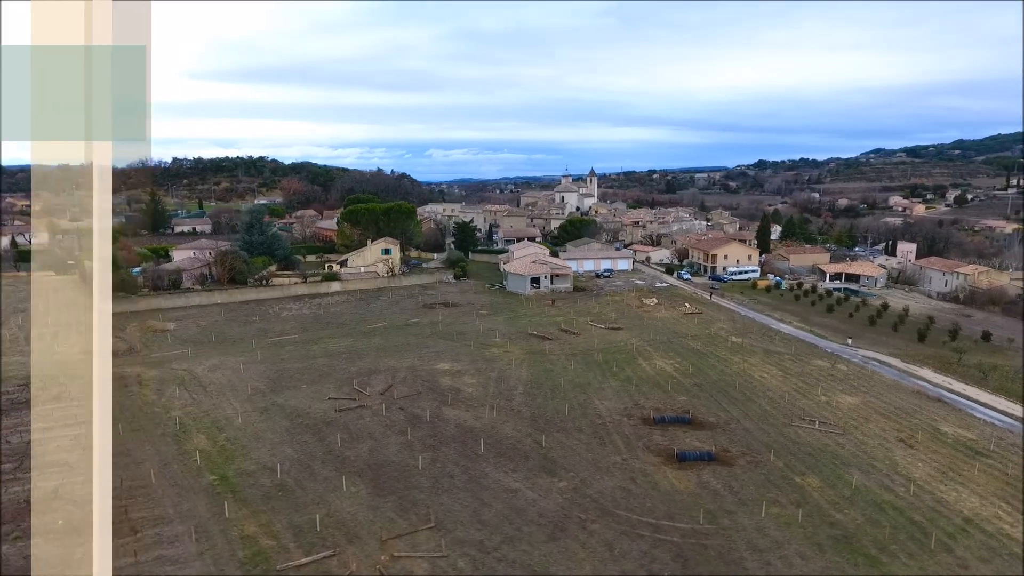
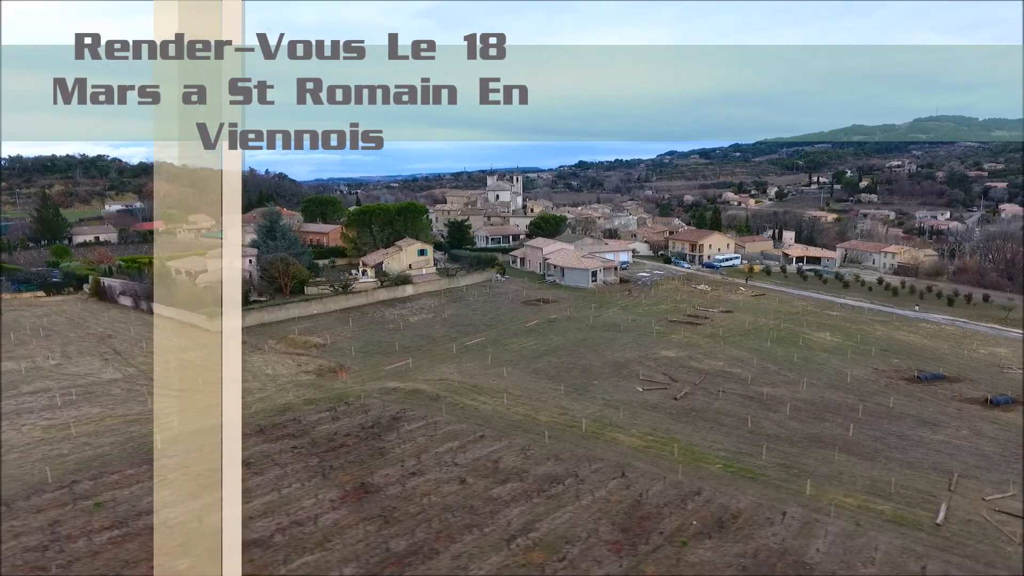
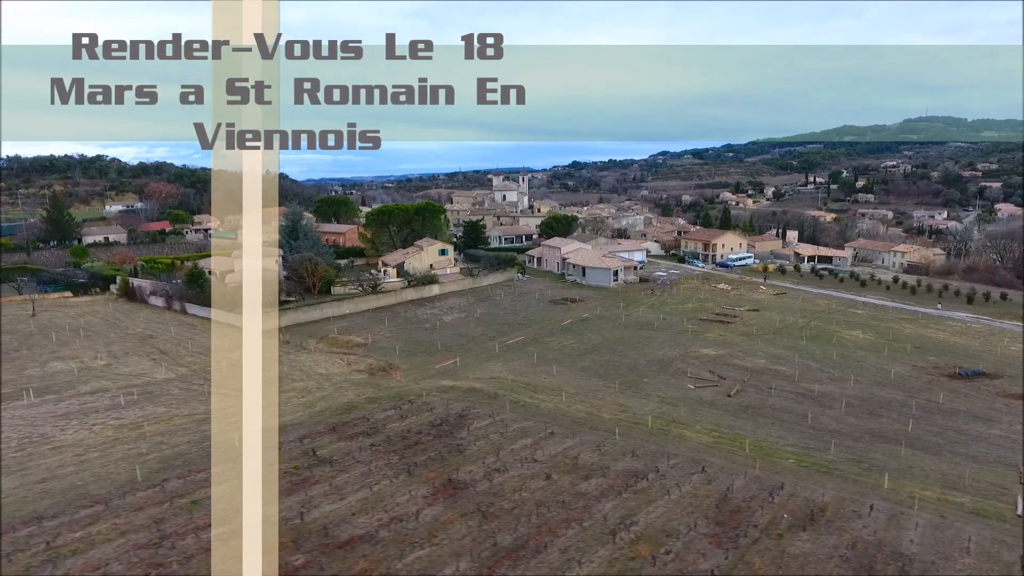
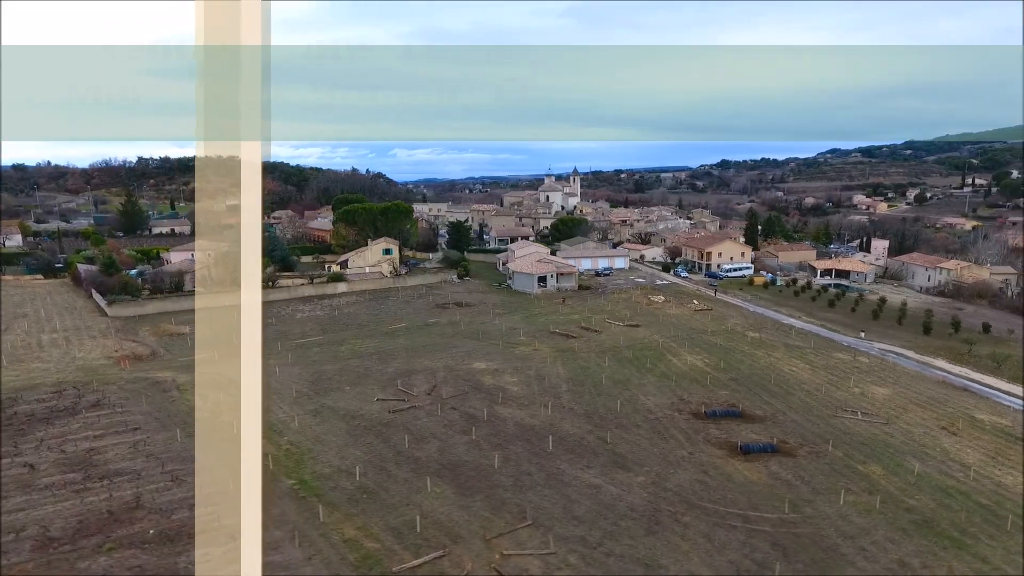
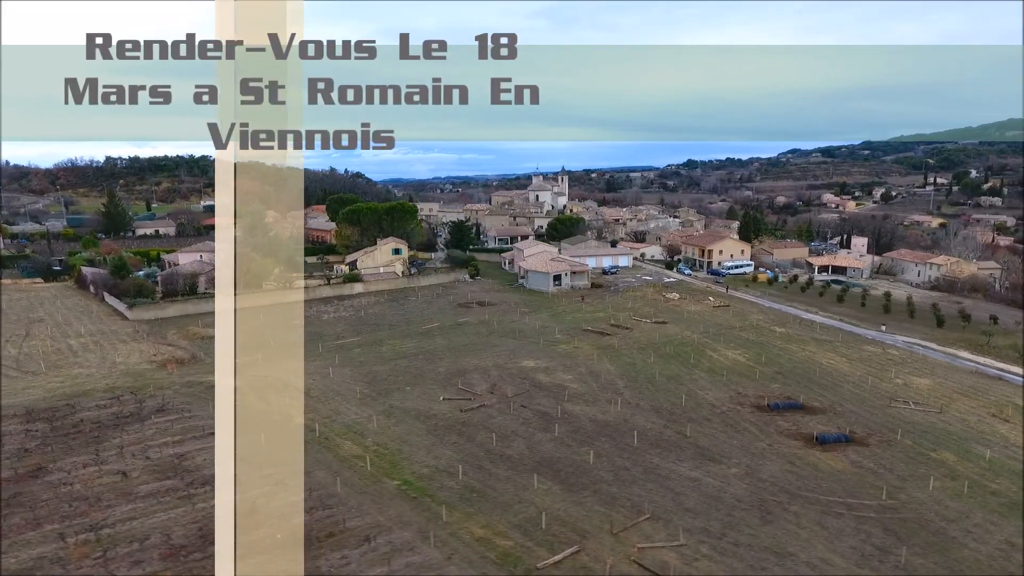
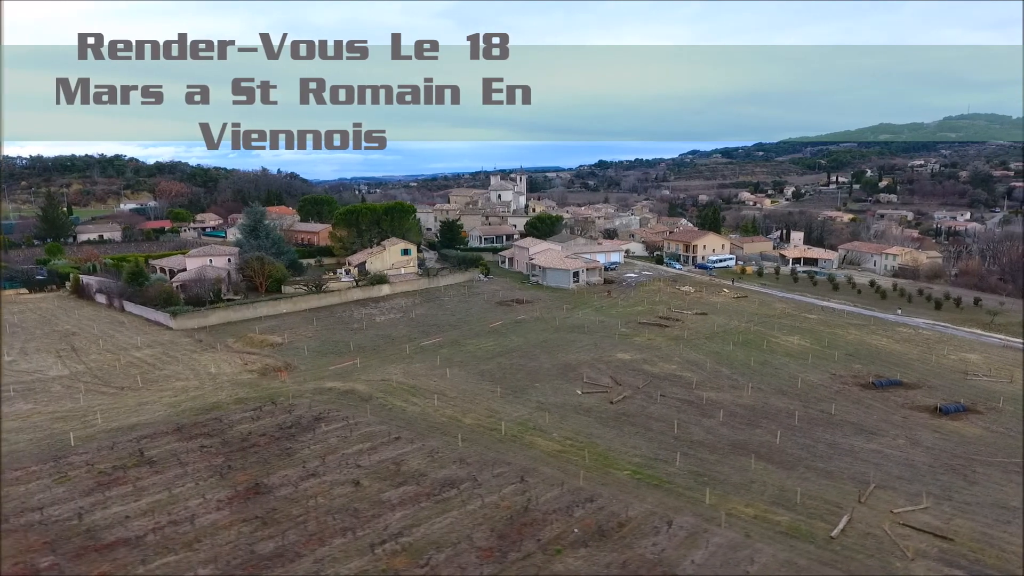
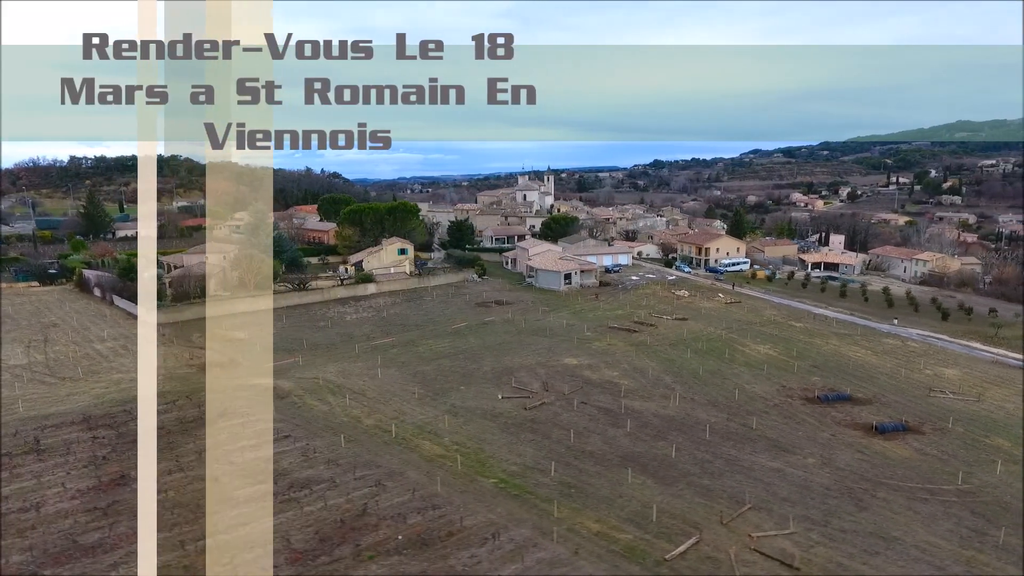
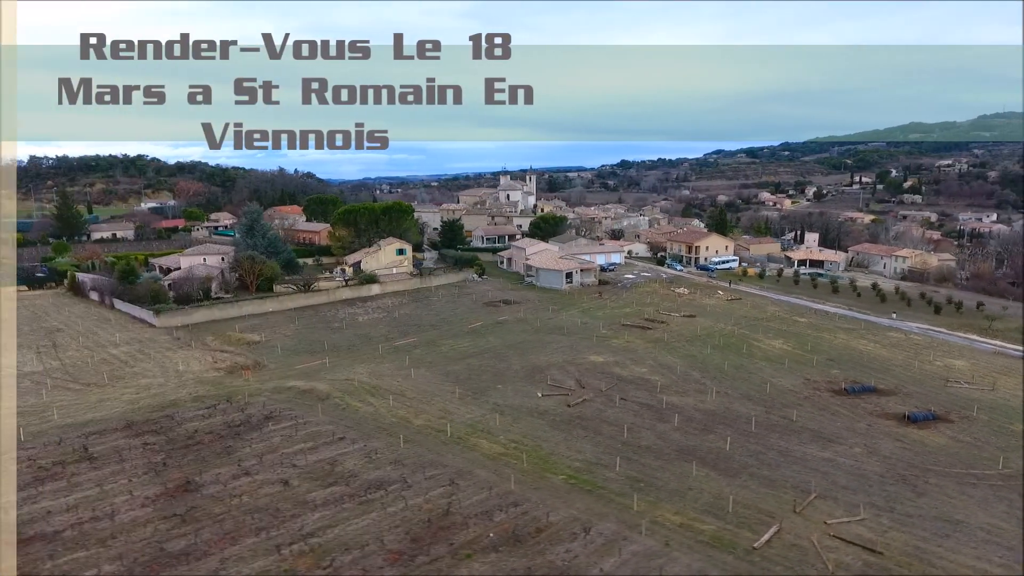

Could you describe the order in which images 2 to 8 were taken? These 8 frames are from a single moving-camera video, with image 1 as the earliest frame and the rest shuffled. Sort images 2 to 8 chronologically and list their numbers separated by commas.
4, 5, 7, 8, 6, 2, 3
